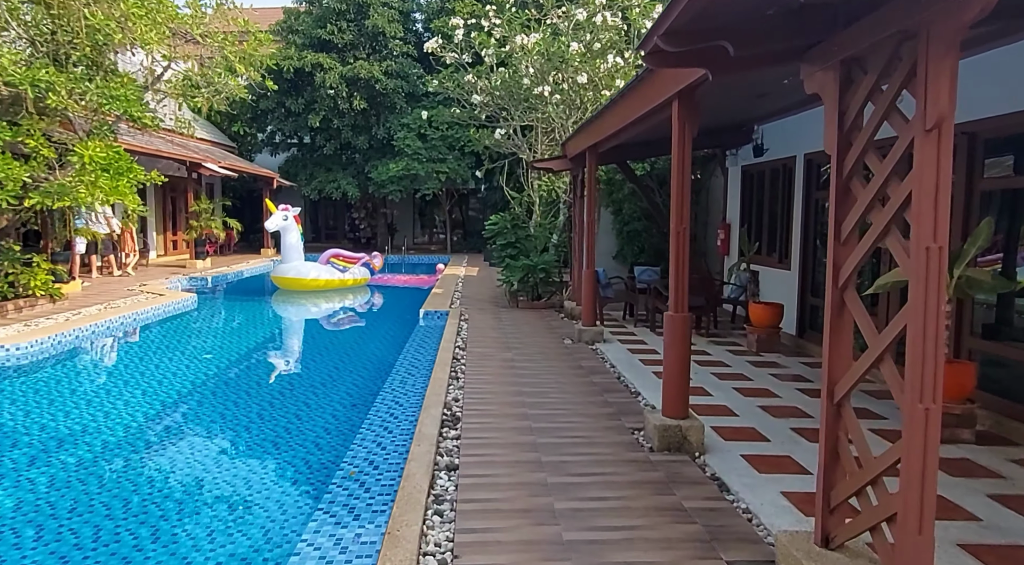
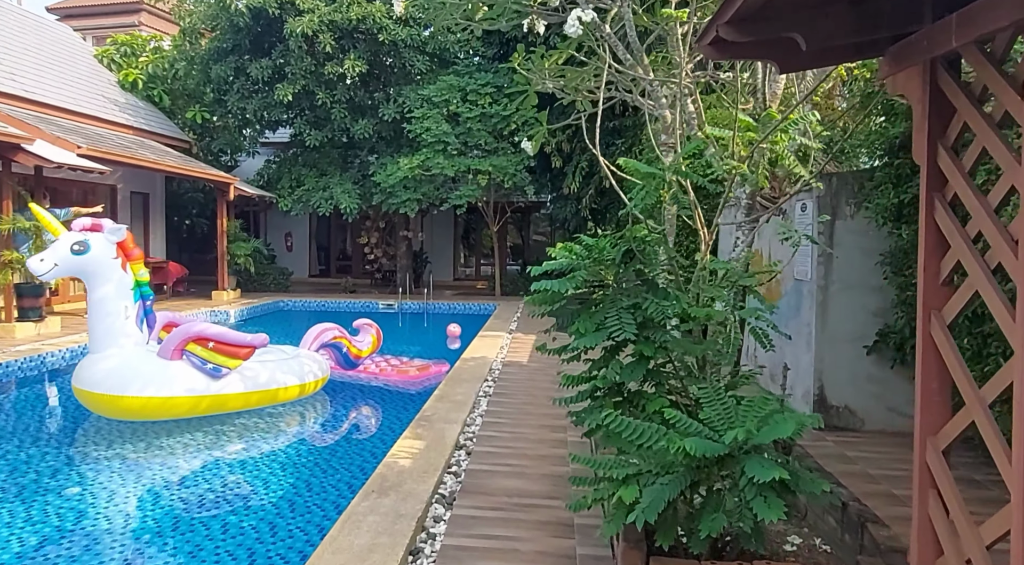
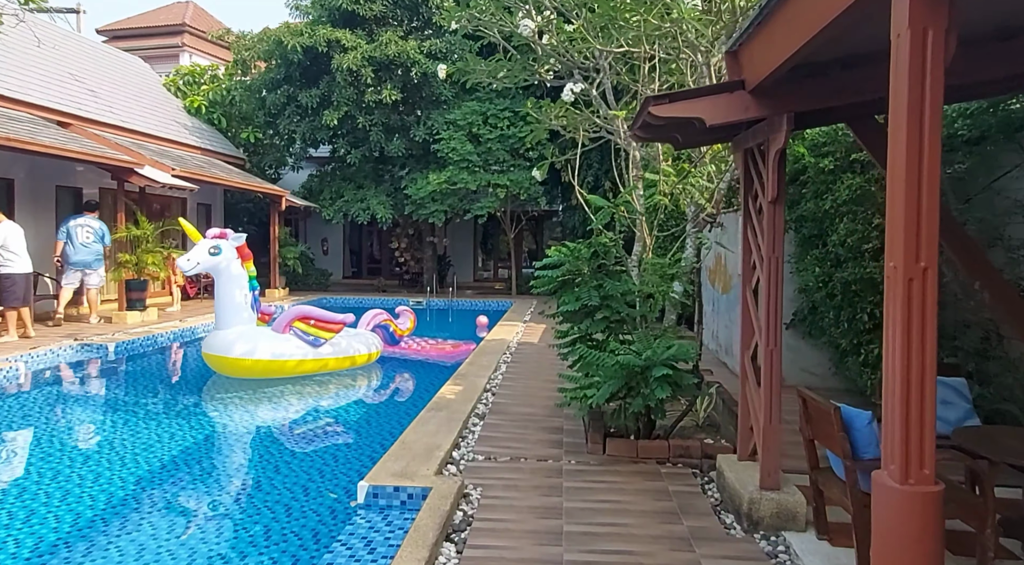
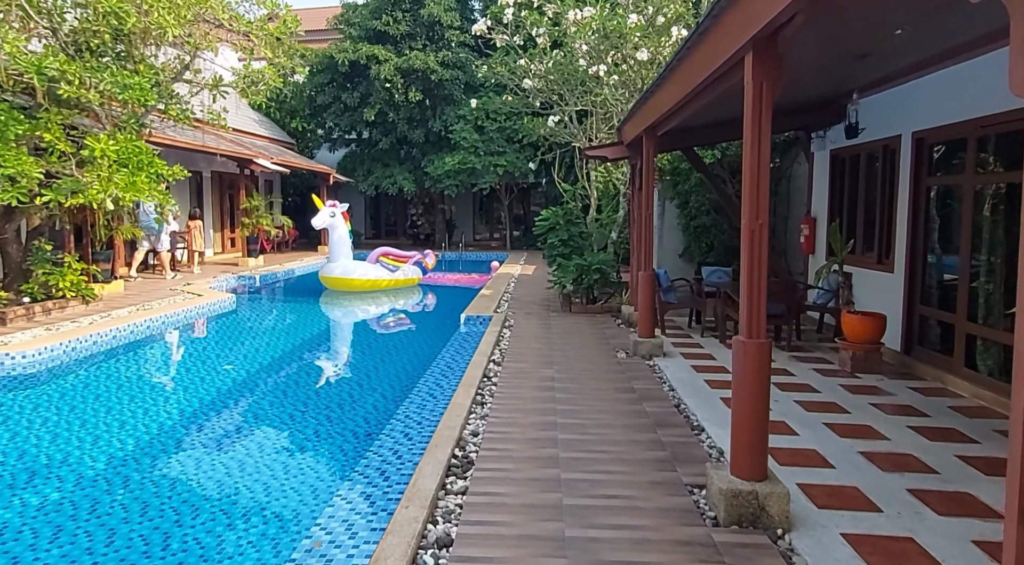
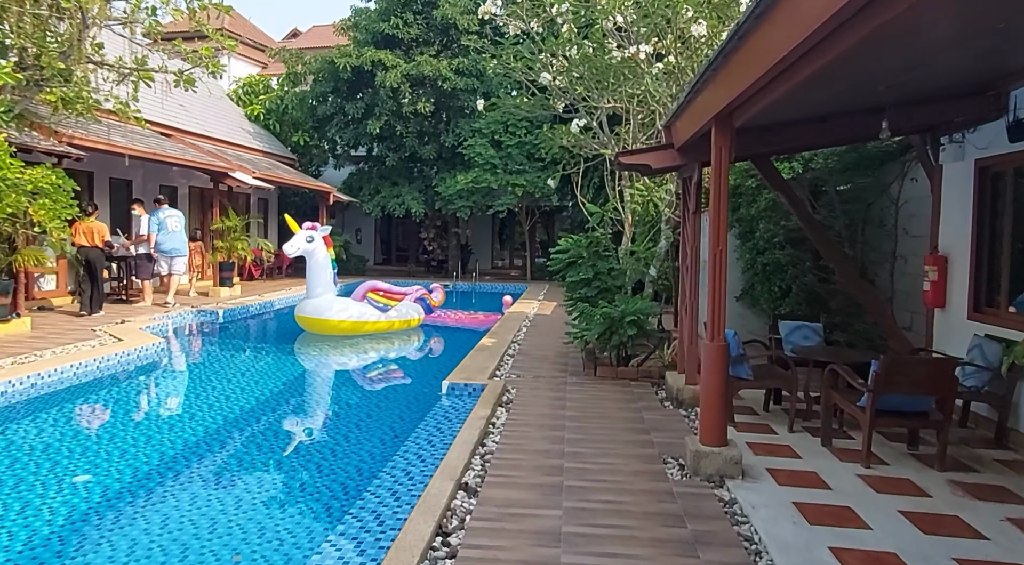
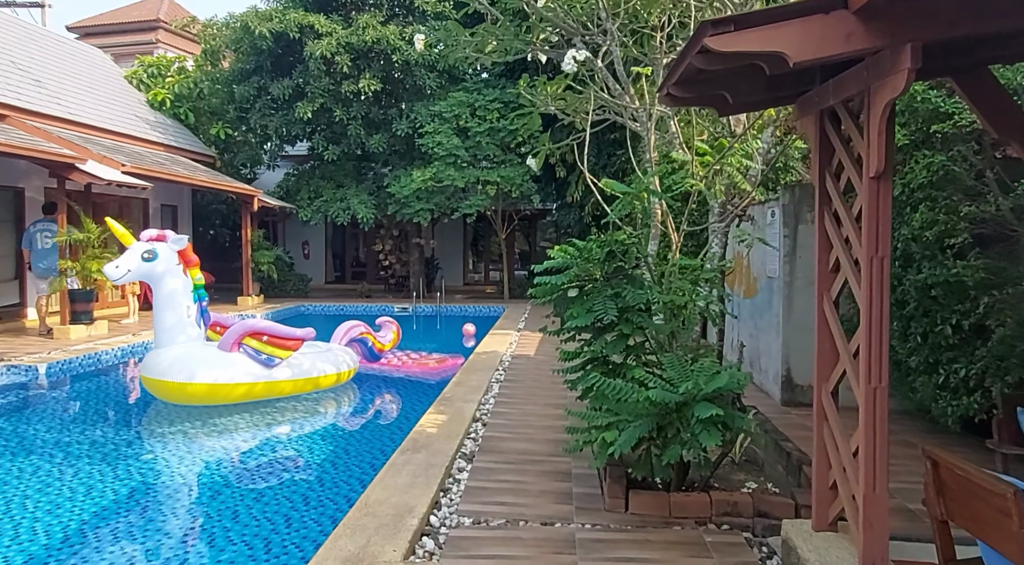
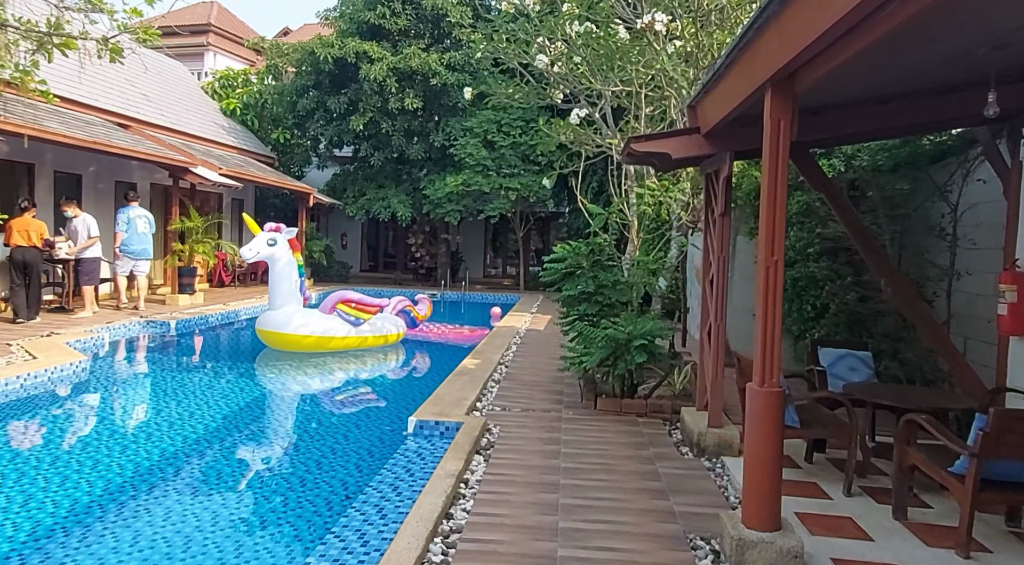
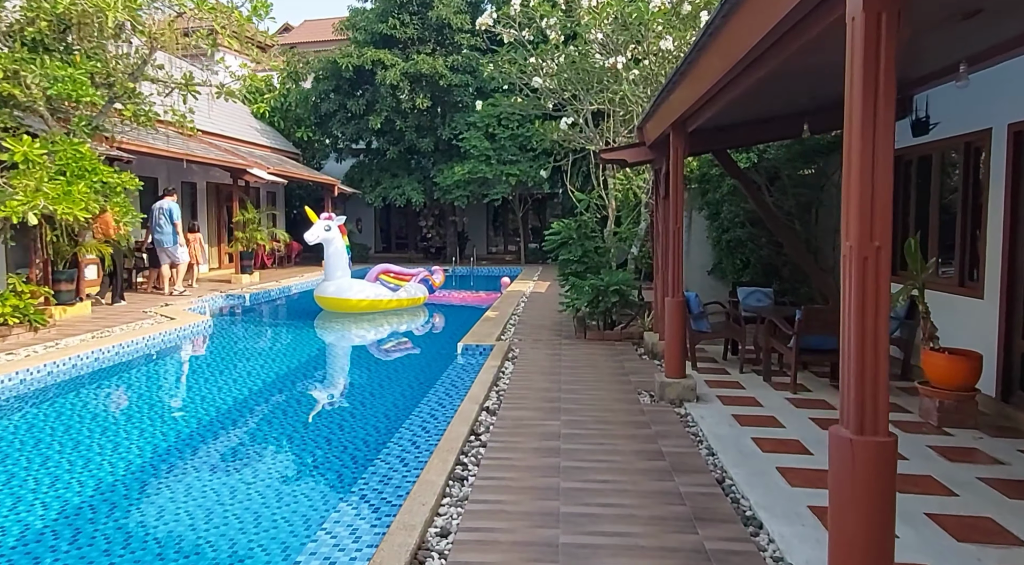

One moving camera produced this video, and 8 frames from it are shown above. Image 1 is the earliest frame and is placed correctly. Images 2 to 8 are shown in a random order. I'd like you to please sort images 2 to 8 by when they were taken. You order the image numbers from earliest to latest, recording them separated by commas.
4, 8, 5, 7, 3, 6, 2
